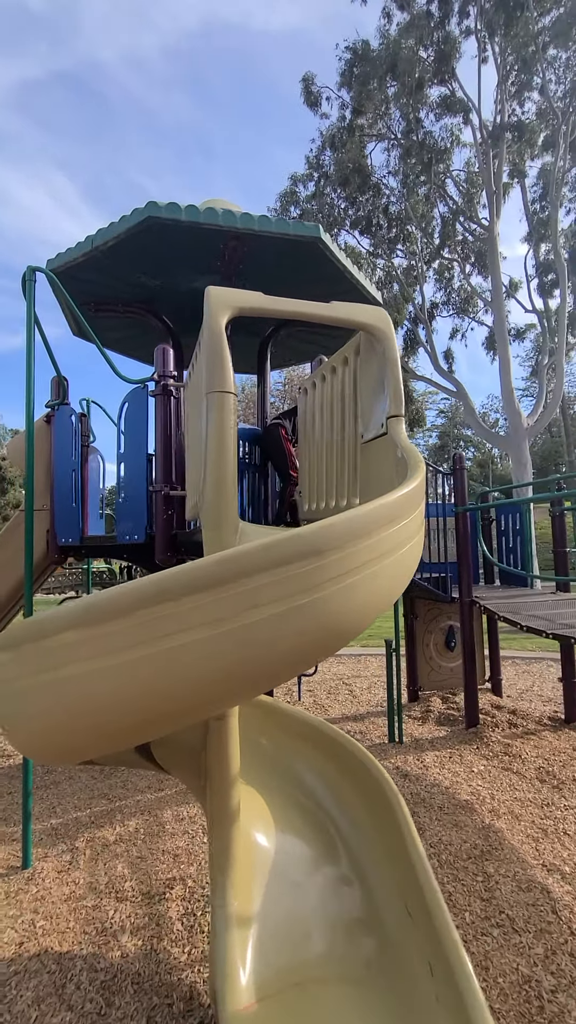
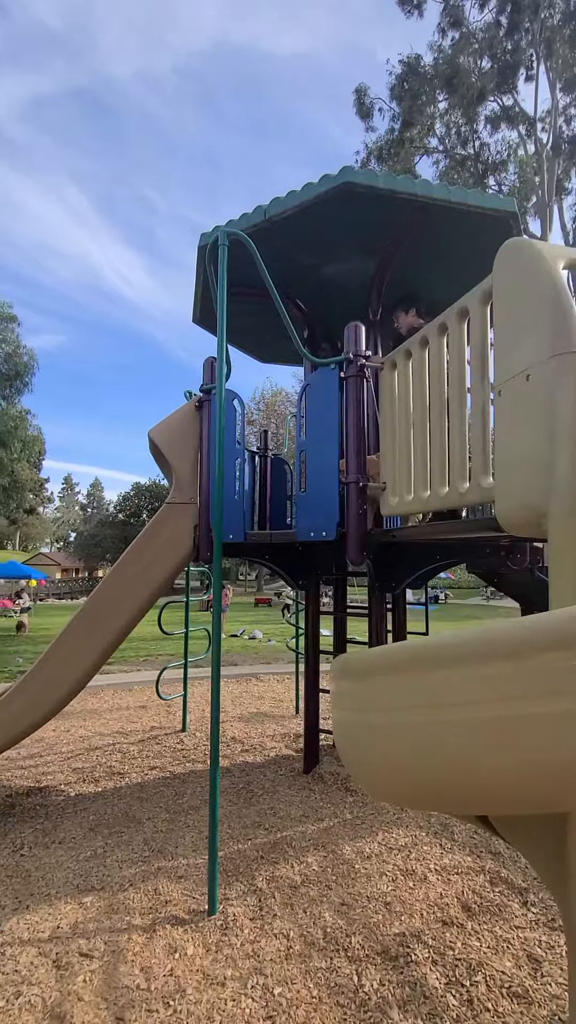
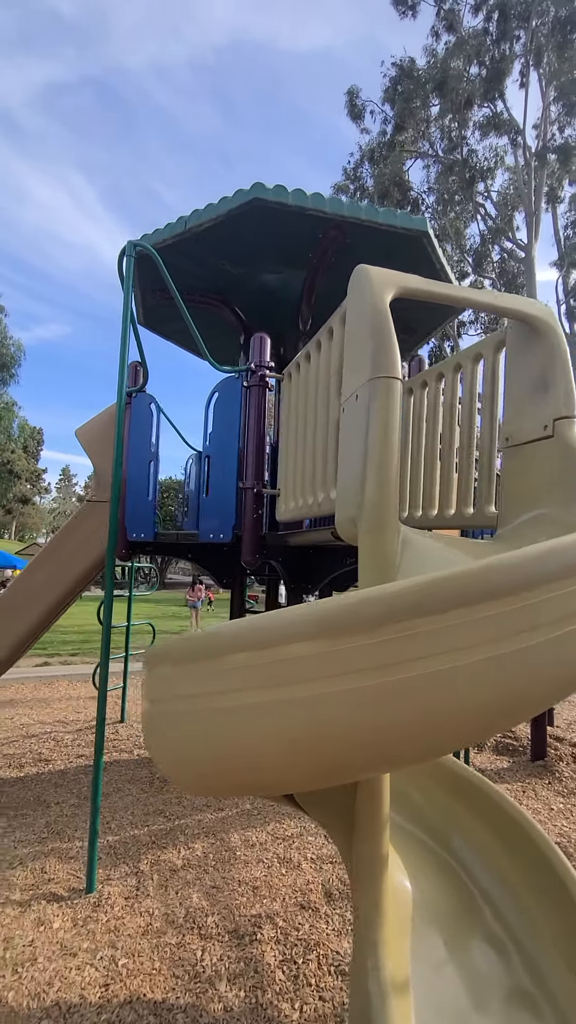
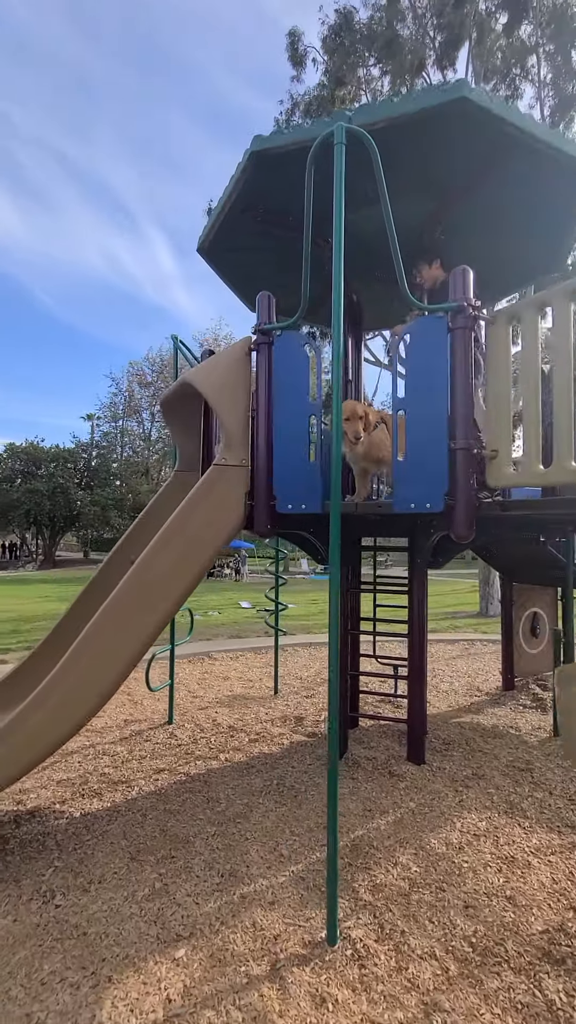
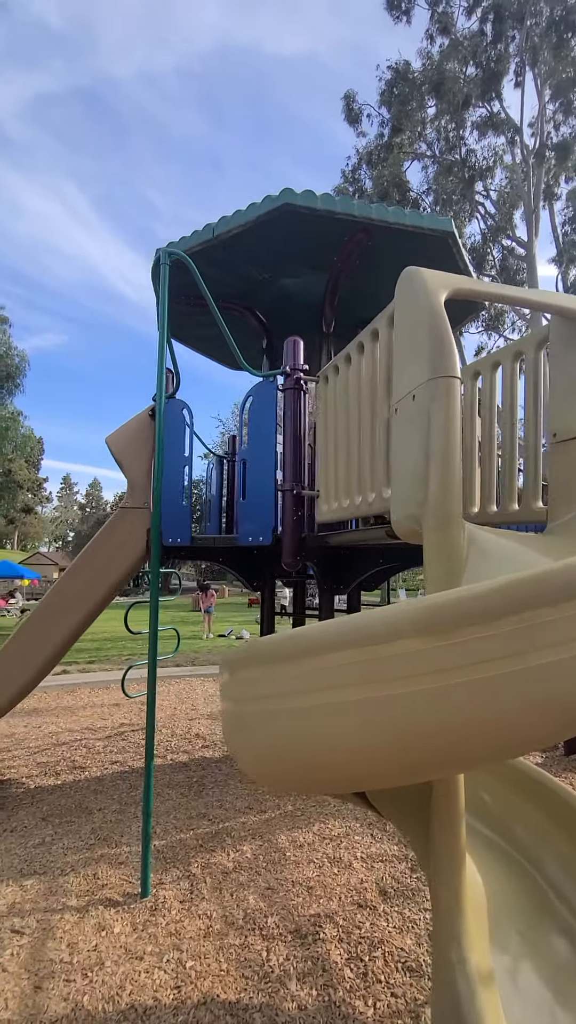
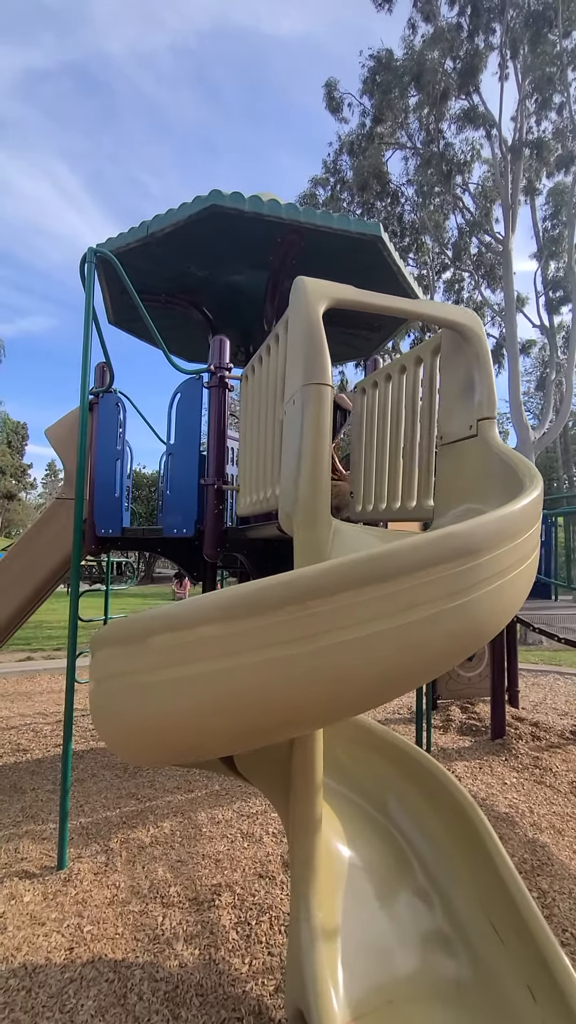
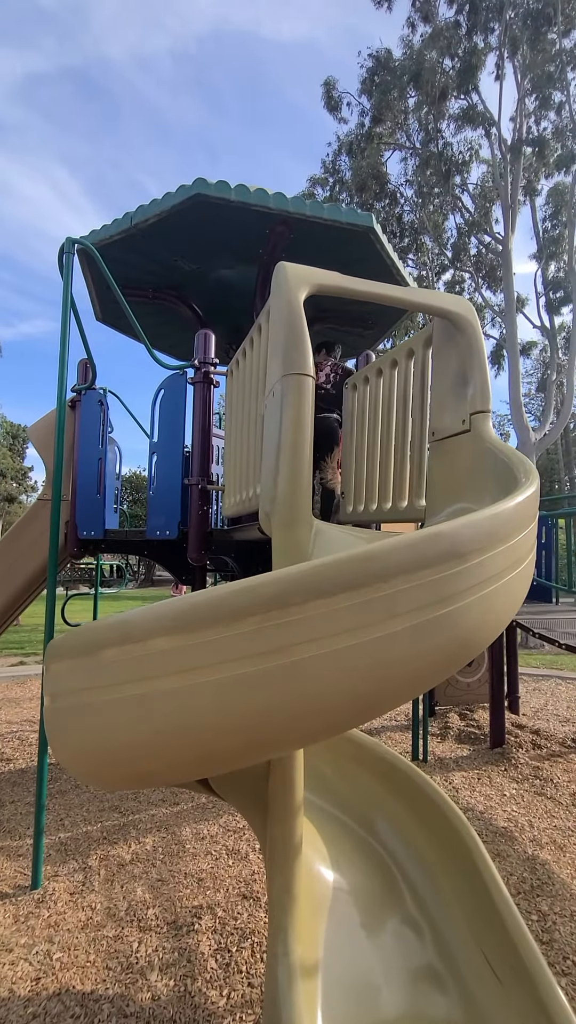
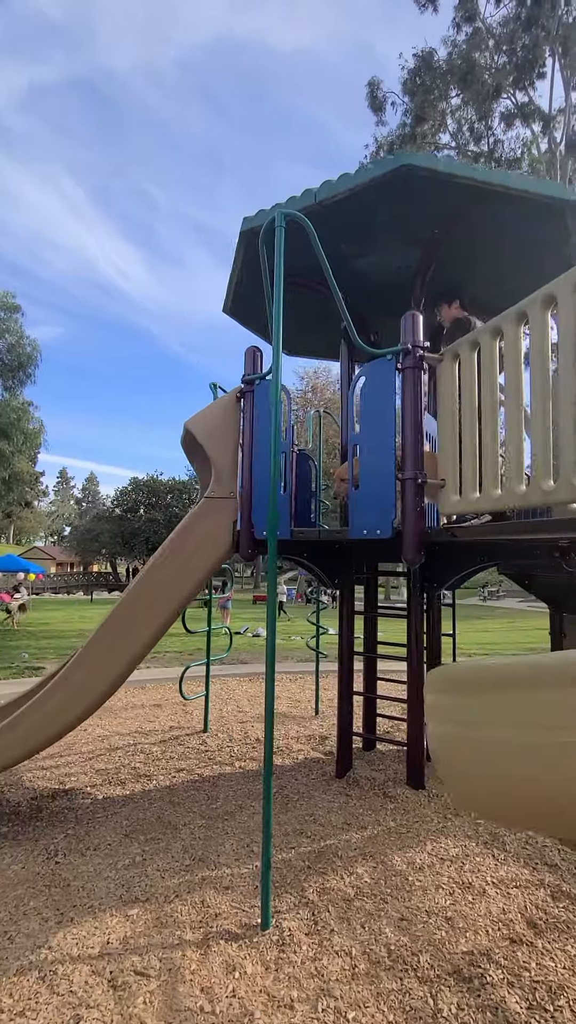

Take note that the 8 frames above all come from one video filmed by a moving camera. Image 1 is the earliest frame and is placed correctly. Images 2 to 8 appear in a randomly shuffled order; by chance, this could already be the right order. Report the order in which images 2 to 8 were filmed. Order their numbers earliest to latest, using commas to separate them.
6, 7, 3, 5, 2, 8, 4
